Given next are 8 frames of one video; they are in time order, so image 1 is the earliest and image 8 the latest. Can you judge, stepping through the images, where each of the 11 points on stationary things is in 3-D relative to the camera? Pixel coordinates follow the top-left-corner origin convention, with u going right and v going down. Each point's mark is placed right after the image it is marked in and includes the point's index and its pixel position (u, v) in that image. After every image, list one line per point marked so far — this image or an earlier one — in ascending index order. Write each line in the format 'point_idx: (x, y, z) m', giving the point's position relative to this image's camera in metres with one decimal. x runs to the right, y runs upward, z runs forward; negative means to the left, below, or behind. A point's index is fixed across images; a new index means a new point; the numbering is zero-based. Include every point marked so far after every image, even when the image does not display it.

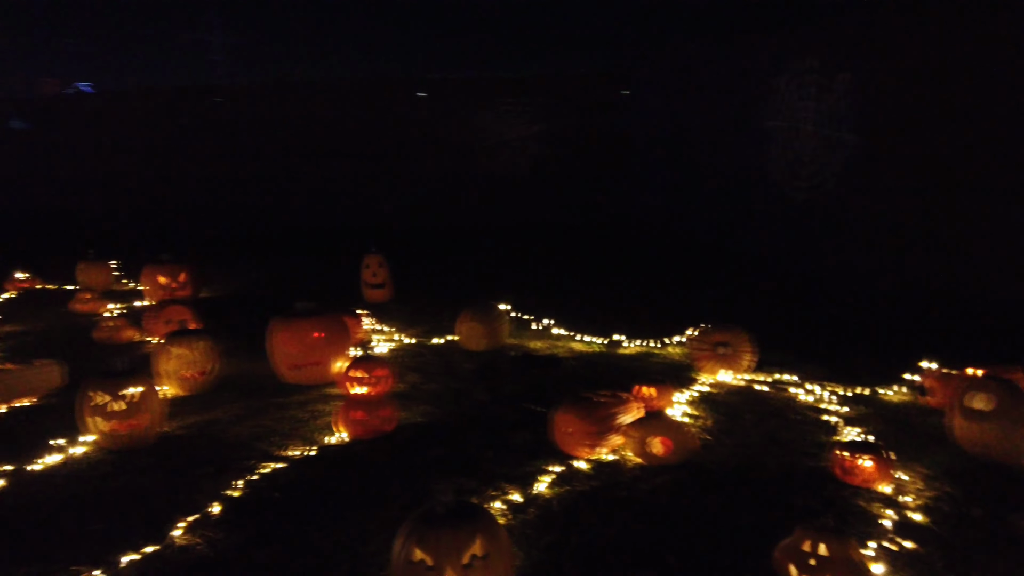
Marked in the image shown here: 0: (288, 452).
0: (-1.1, -1.1, +4.8) m
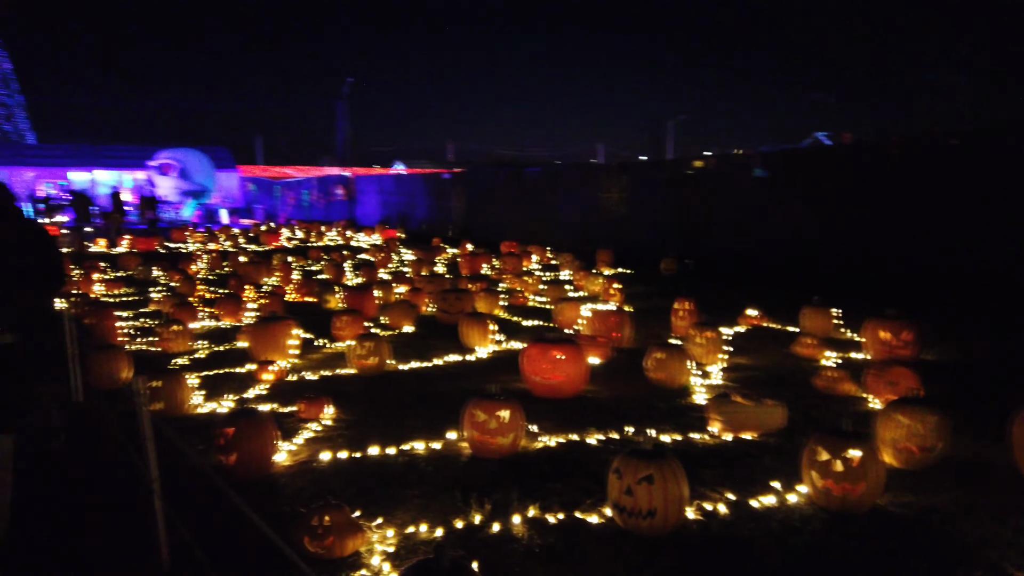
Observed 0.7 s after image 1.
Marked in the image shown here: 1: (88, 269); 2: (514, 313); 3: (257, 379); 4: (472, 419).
0: (+0.3, -1.5, +4.7) m
1: (-9.6, +0.4, +17.2) m
2: (0.0, -0.5, +13.4) m
3: (-2.9, -1.1, +8.7) m
4: (-0.3, -1.0, +6.0) m
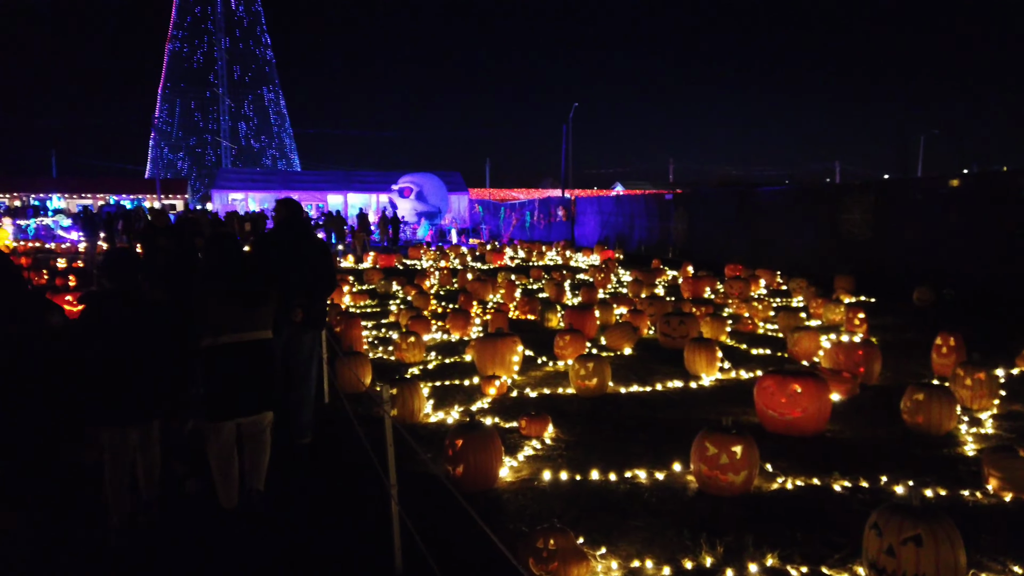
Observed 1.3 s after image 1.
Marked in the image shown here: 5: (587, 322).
0: (+1.6, -1.6, +4.2) m
1: (-4.3, +0.2, +19.0) m
2: (+3.8, -0.9, +12.7) m
3: (-0.3, -1.2, +8.9) m
4: (+1.4, -1.2, +5.6) m
5: (+1.3, -0.6, +12.9) m
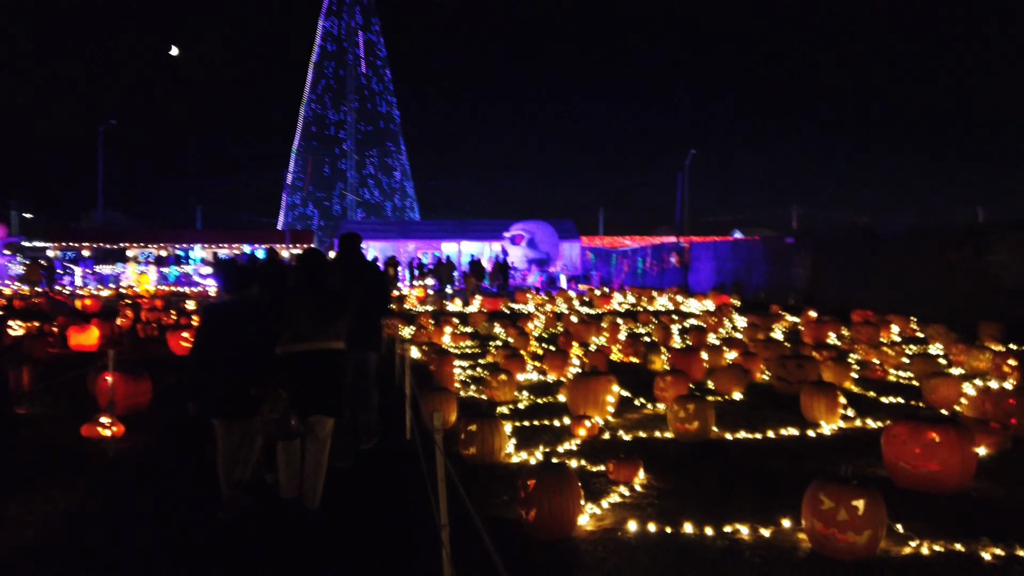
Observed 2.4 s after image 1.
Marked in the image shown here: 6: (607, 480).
0: (+1.9, -1.7, +3.3) m
1: (-1.7, -0.9, +18.9) m
2: (+5.3, -1.5, +11.4) m
3: (+0.7, -1.6, +8.3) m
4: (+1.9, -1.4, +4.7) m
5: (+2.9, -1.2, +12.0) m
6: (+0.8, -1.7, +6.5) m
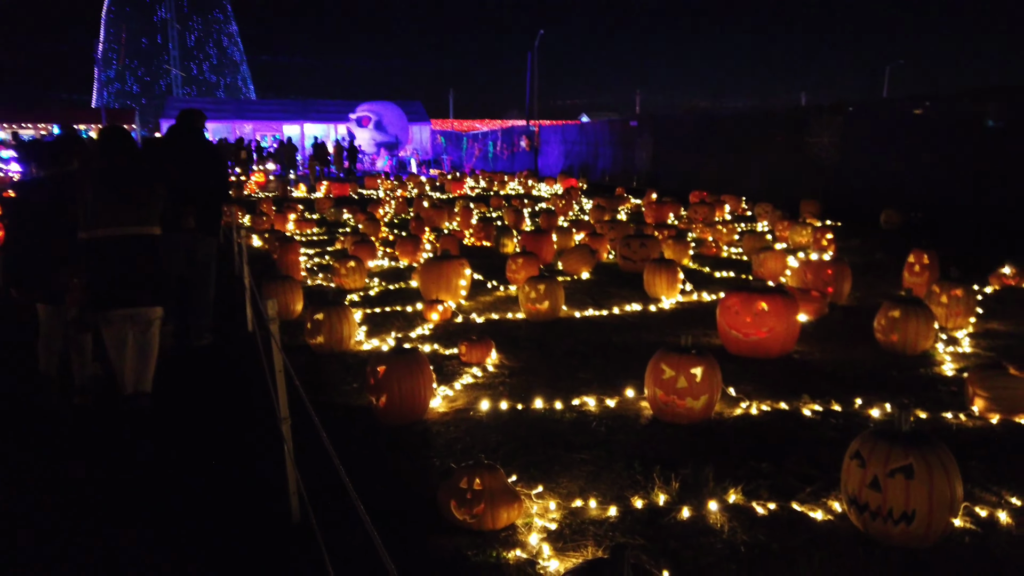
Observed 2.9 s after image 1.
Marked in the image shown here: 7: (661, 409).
0: (+1.2, -1.1, +3.6) m
1: (-5.4, +1.9, +17.9) m
2: (+3.1, +0.4, +12.1) m
3: (-0.9, -0.3, +8.2) m
4: (+1.0, -0.6, +4.9) m
5: (+0.5, +0.7, +12.1) m
6: (-0.4, -0.6, +6.5) m
7: (+1.0, -0.8, +5.0) m
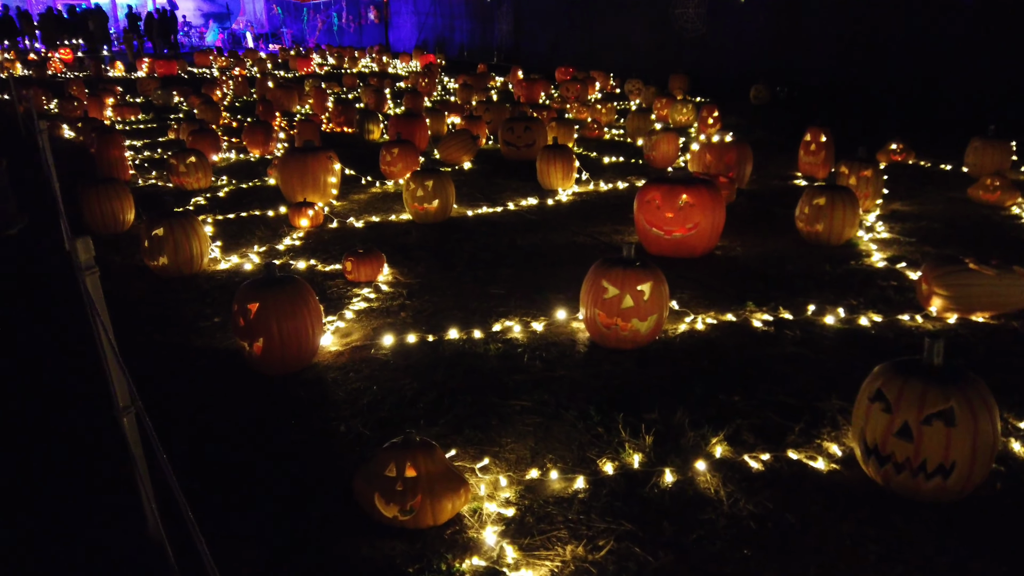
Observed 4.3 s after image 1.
0: (+1.0, -0.8, +2.9) m
1: (-8.2, +3.9, +15.2) m
2: (+1.2, +2.1, +11.3) m
3: (-2.0, +0.6, +6.9) m
4: (+0.5, 0.0, +4.1) m
5: (-1.4, +2.2, +10.8) m
6: (-1.2, +0.1, +5.4) m
7: (+0.5, -0.2, +4.2) m
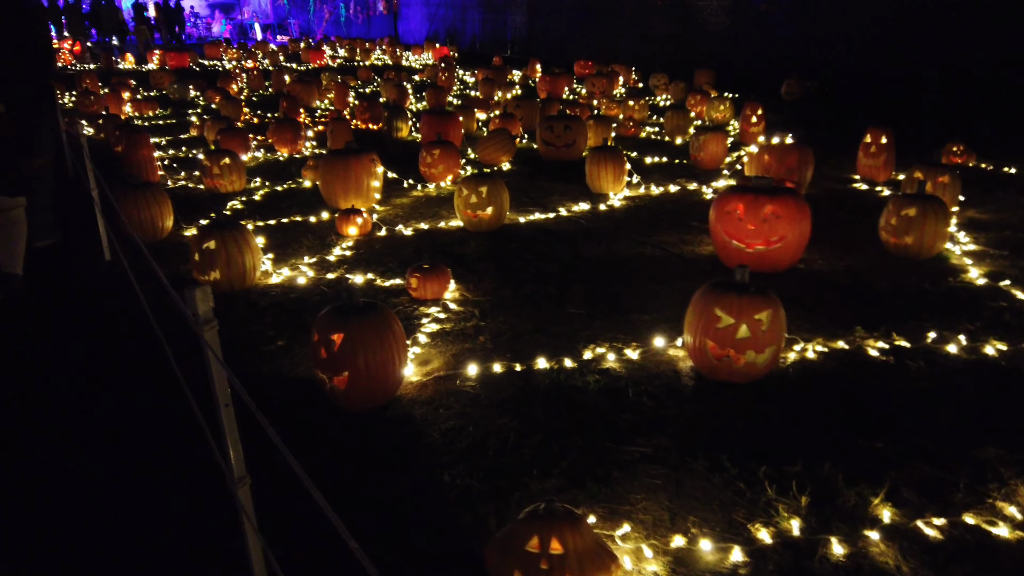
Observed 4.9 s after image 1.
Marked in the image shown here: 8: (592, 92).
0: (+1.6, -0.9, +2.6) m
1: (-7.7, +3.9, +14.8) m
2: (+1.7, +2.0, +10.9) m
3: (-1.5, +0.5, +6.5) m
4: (+1.0, -0.2, +3.8) m
5: (-0.8, +2.2, +10.4) m
6: (-0.7, -0.1, +5.1) m
7: (+1.0, -0.4, +3.8) m
8: (+1.8, +4.3, +16.8) m
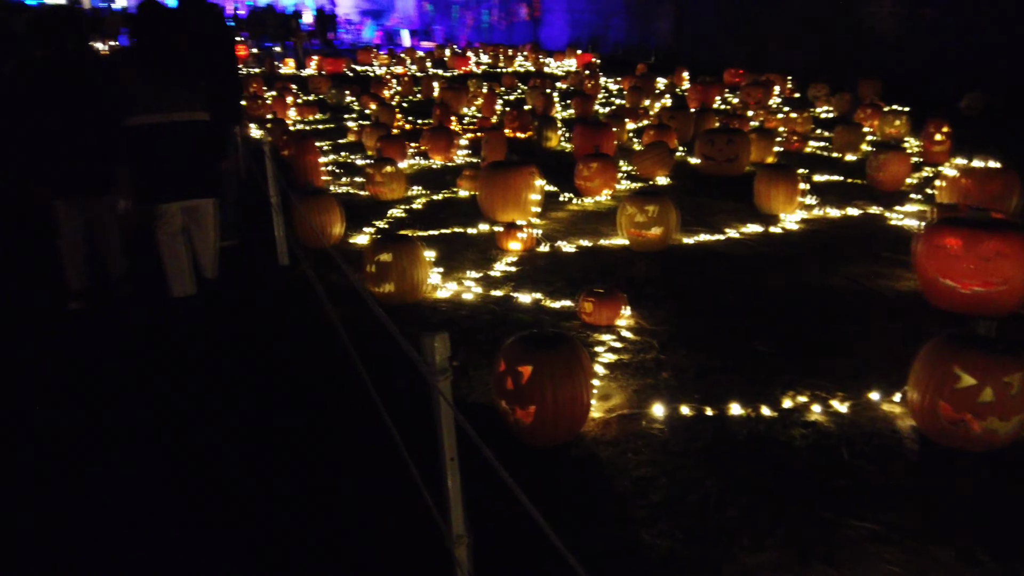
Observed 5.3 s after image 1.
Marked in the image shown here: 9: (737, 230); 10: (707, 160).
0: (+2.2, -1.2, +2.0) m
1: (-4.7, +4.0, +15.5) m
2: (+3.8, +1.7, +10.2) m
3: (-0.1, +0.3, +6.4) m
4: (+1.9, -0.4, +3.3) m
5: (+1.3, +2.0, +10.2) m
6: (+0.4, -0.2, +4.8) m
7: (+1.9, -0.6, +3.4) m
8: (+5.0, +3.9, +16.0) m
9: (+2.1, +0.5, +7.0) m
10: (+2.5, +1.6, +9.5) m
